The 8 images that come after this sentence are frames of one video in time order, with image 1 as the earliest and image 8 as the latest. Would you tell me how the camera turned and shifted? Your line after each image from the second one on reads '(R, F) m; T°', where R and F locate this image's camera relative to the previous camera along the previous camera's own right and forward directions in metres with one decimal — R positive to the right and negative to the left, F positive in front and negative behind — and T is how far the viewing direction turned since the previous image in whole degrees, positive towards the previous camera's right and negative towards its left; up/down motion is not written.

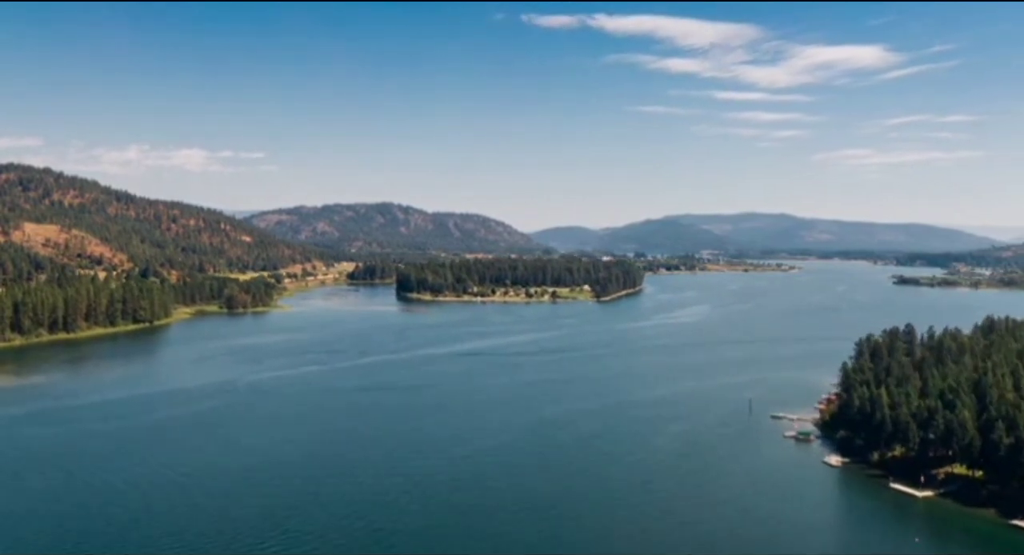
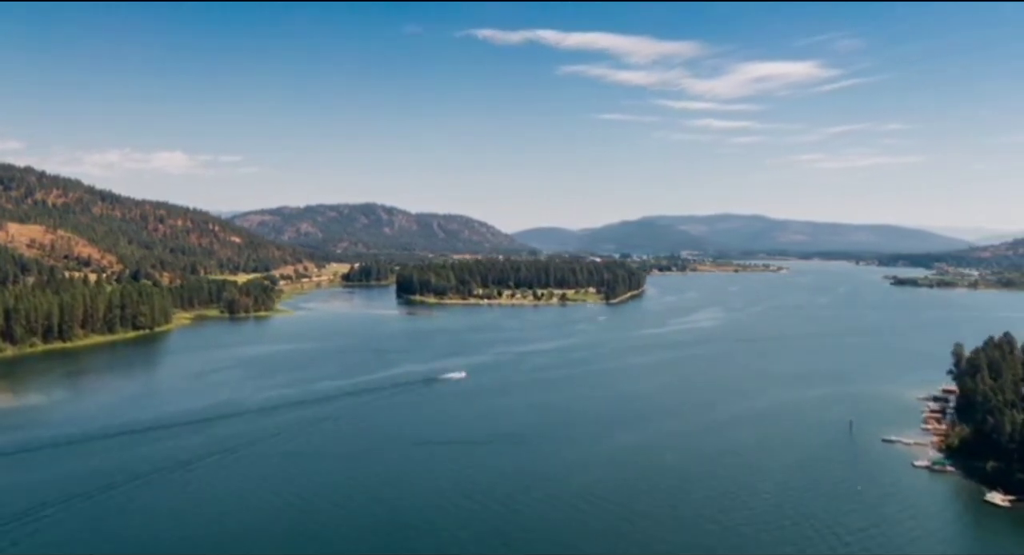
(-2.3, +3.0) m; +1°
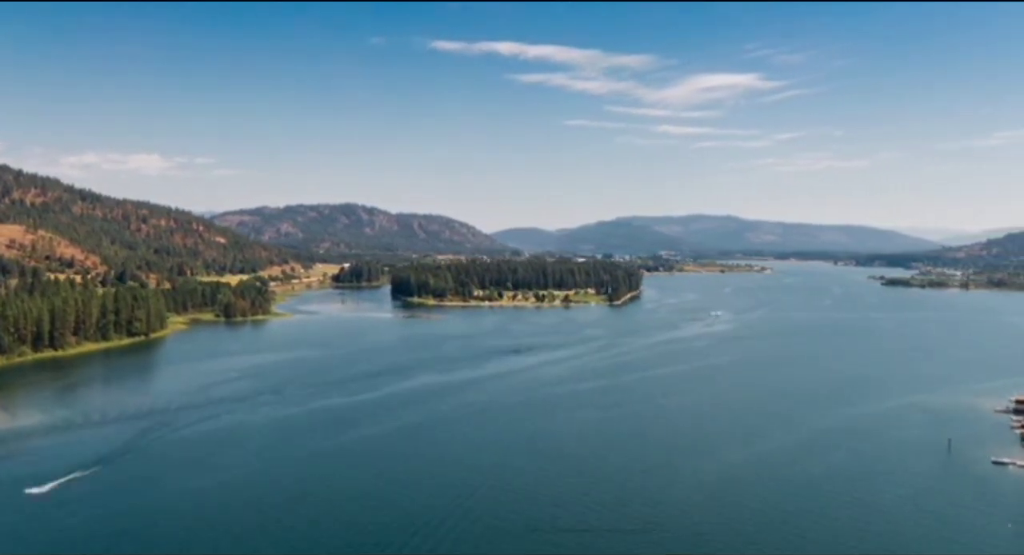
(-1.9, +2.4) m; +1°
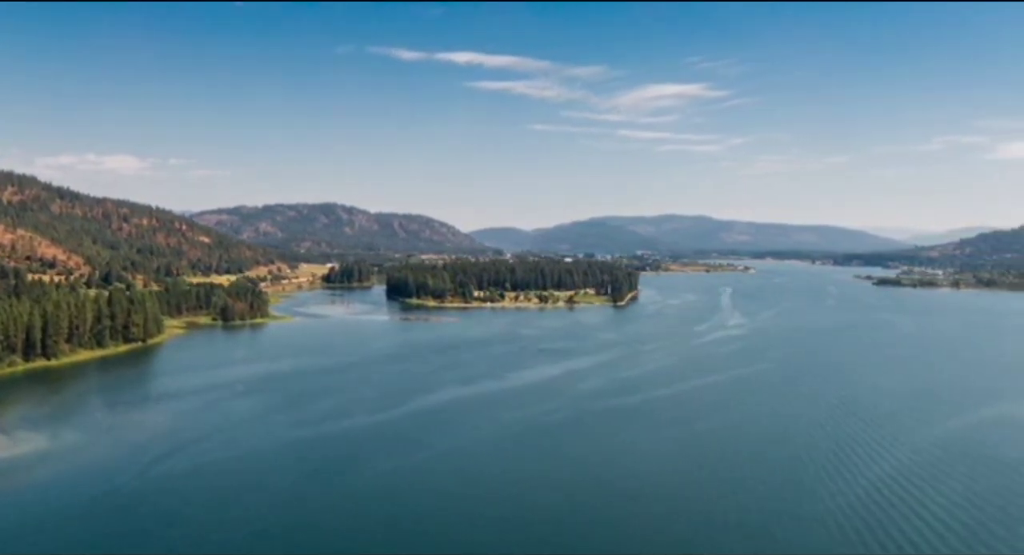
(-2.0, +2.5) m; +1°
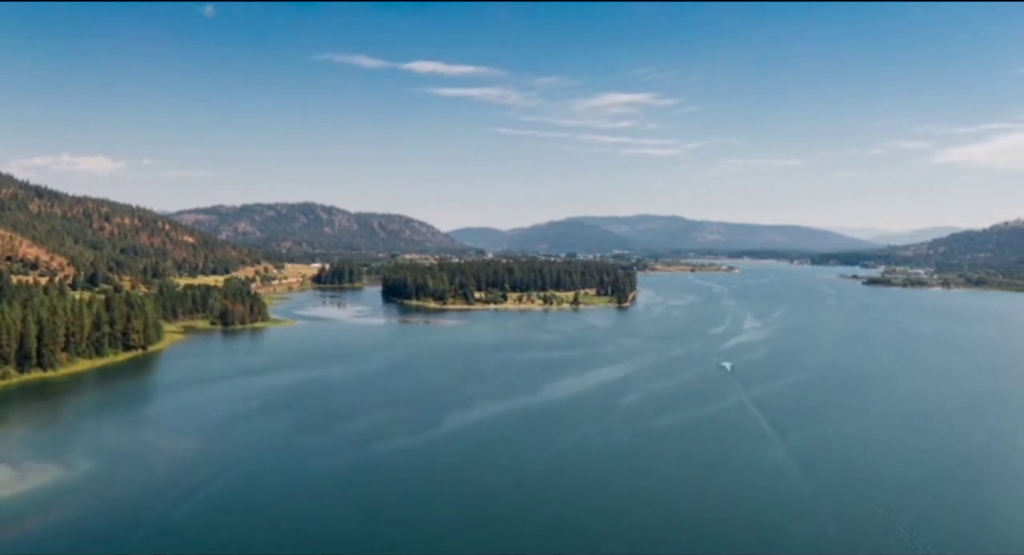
(-2.0, +2.4) m; +1°
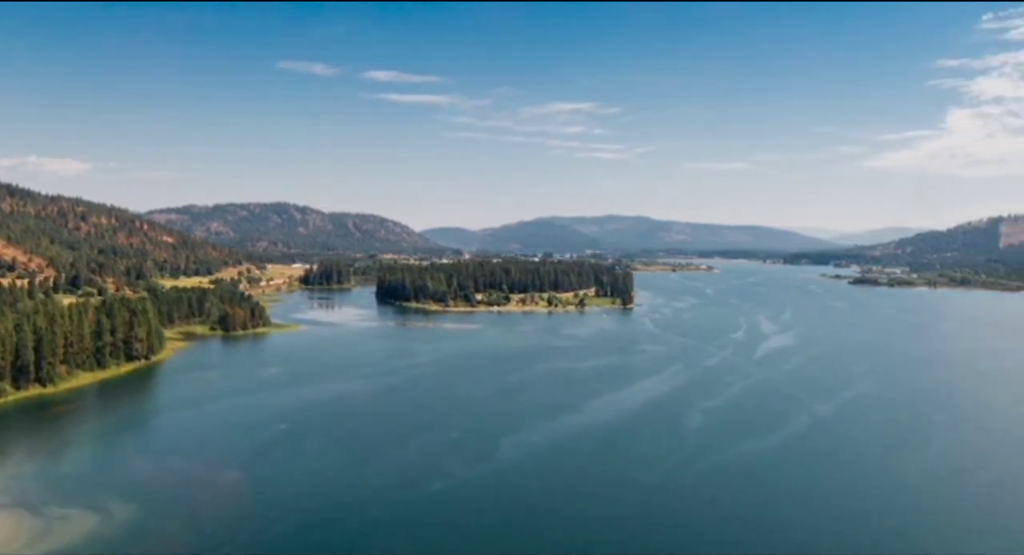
(-2.4, +2.7) m; +2°
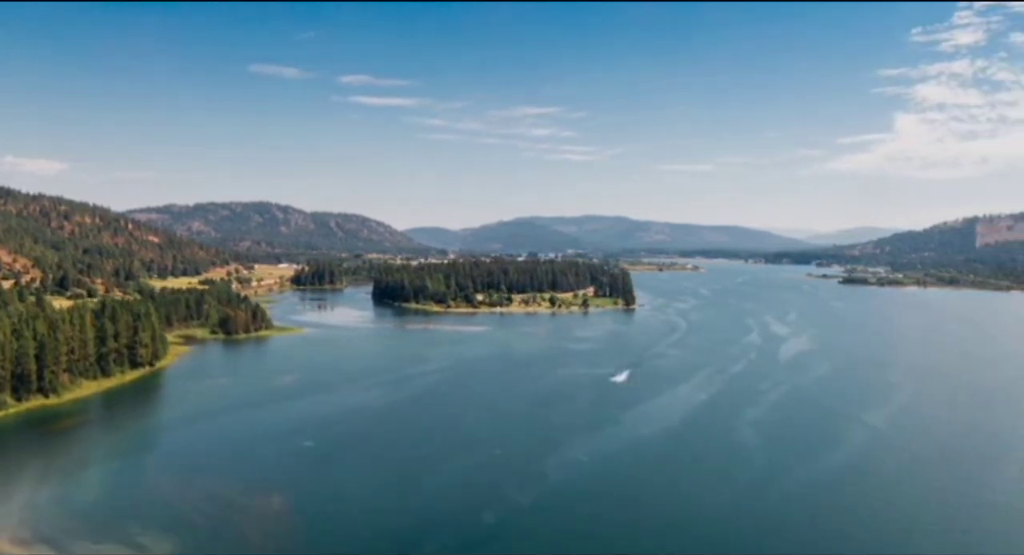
(-1.6, +1.6) m; +1°
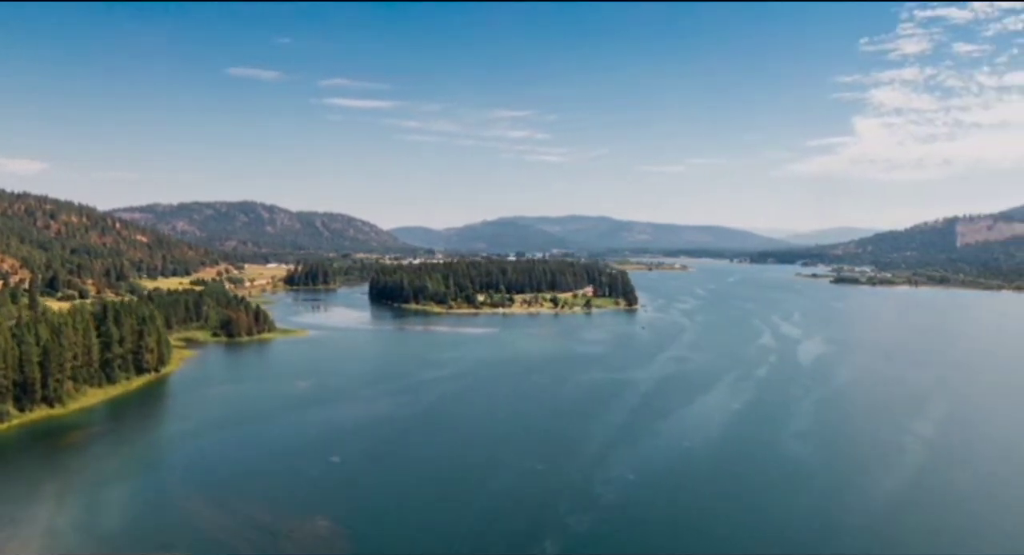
(-1.3, +1.3) m; +1°
